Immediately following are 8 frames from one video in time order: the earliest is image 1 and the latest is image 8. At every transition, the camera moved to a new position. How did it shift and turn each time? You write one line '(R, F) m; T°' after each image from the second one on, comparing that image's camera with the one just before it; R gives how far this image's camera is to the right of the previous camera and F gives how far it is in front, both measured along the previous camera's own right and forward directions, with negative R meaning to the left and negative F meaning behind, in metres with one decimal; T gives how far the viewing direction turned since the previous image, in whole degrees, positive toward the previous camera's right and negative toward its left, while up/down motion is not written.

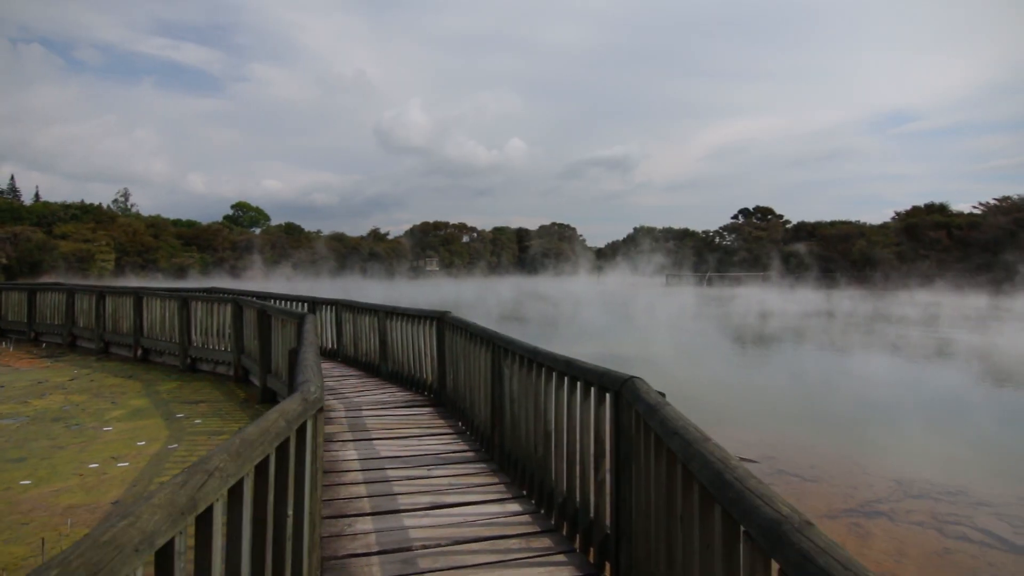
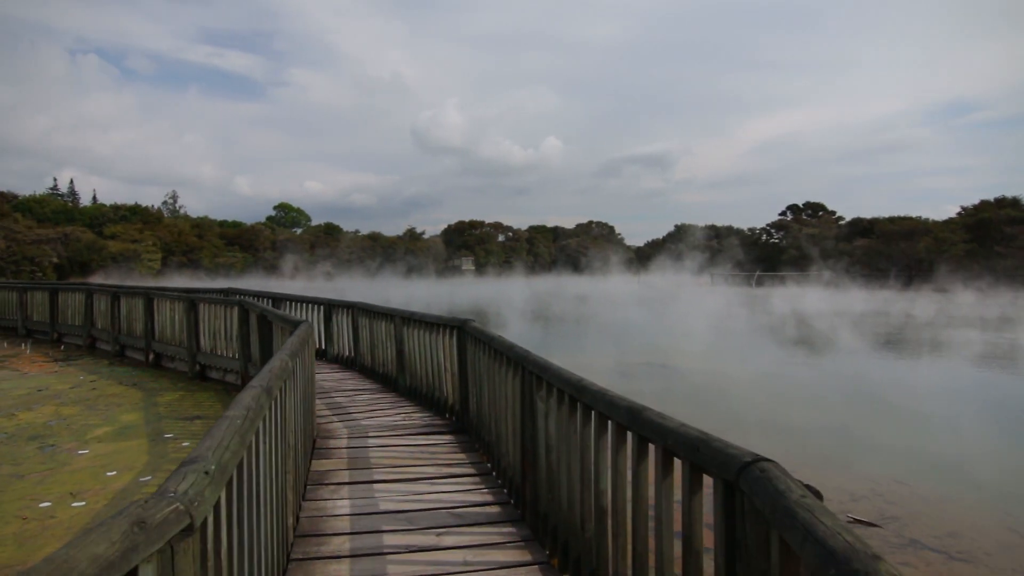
(0.0, +1.1) m; -3°
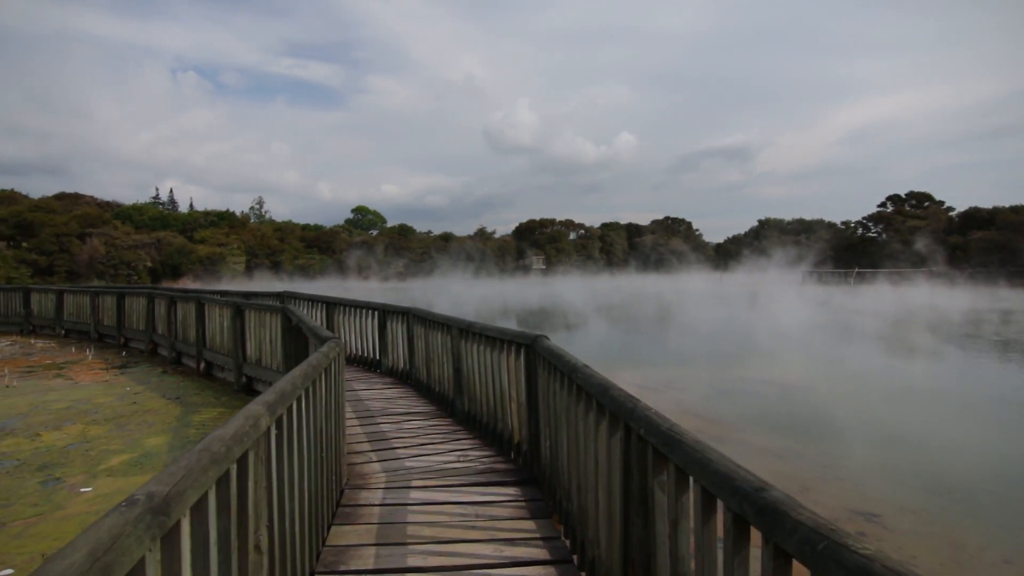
(-0.1, +1.3) m; -7°
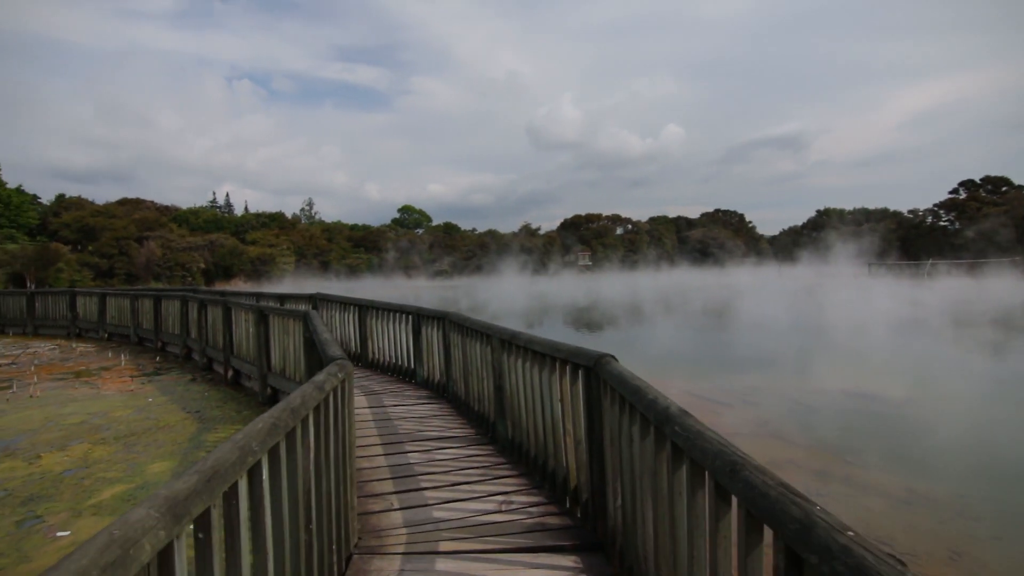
(0.0, +1.0) m; -4°
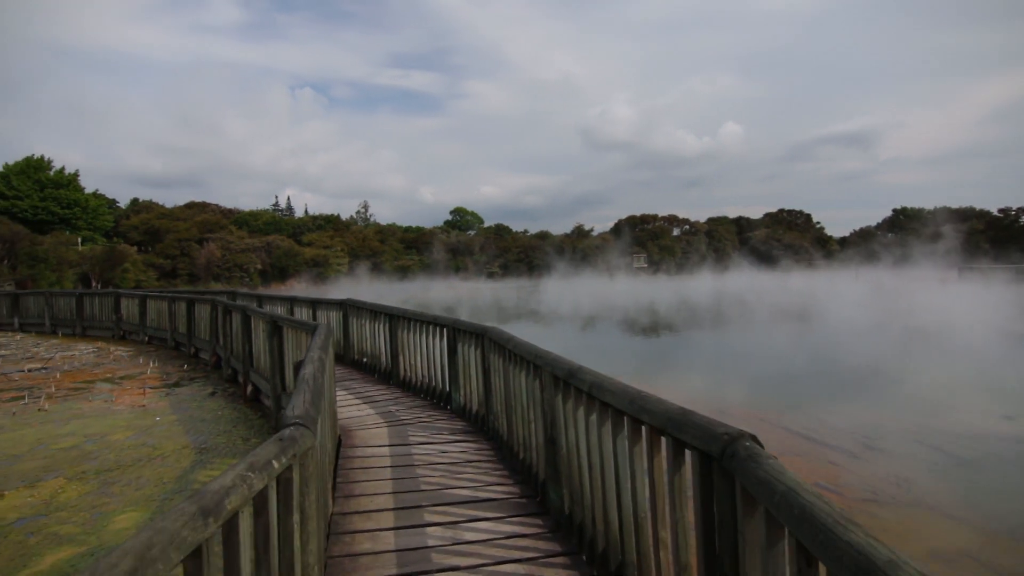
(0.0, +1.3) m; -5°
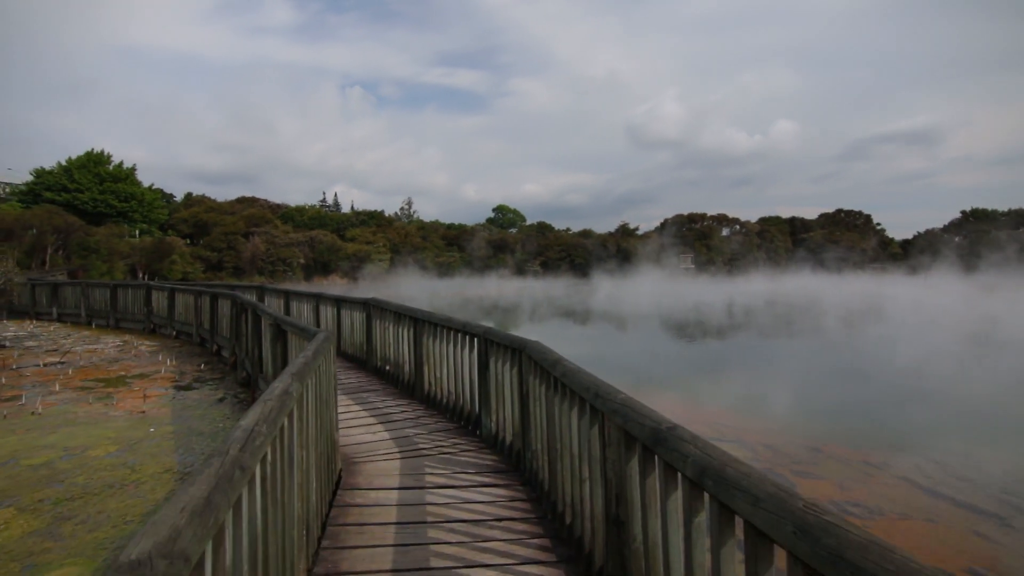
(0.0, +1.2) m; -4°
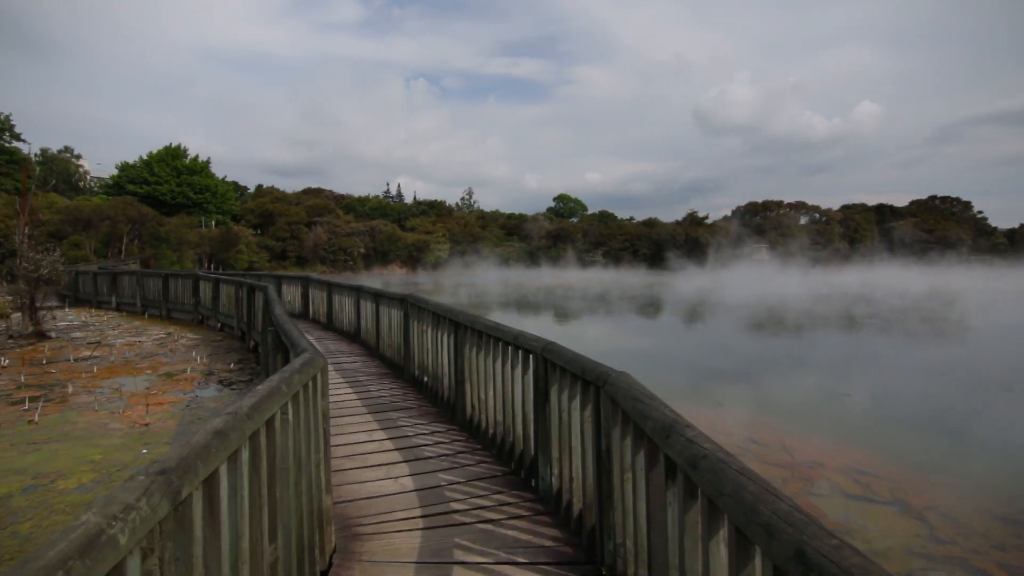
(-0.1, +1.5) m; -6°
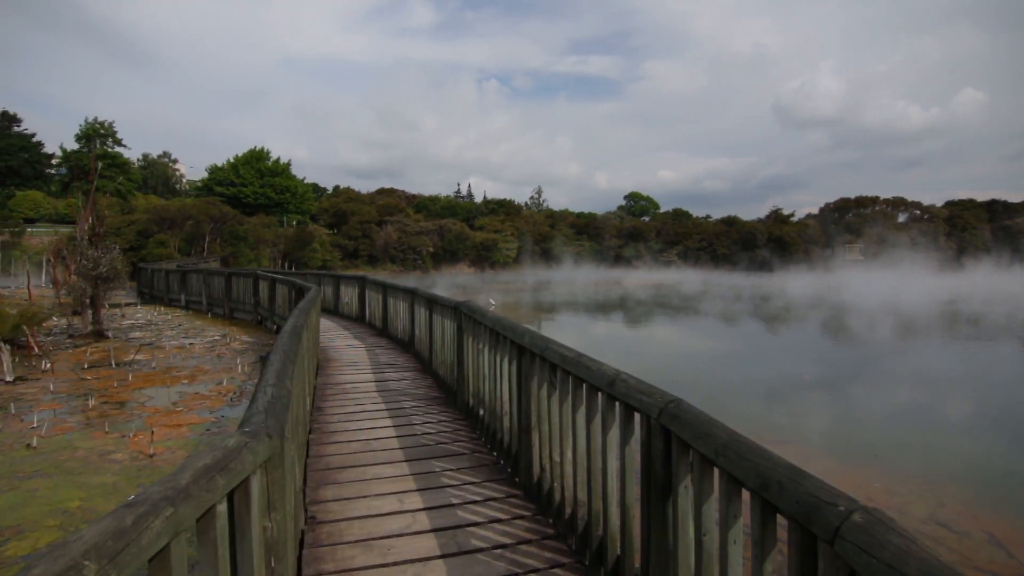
(-0.1, +1.5) m; -6°
